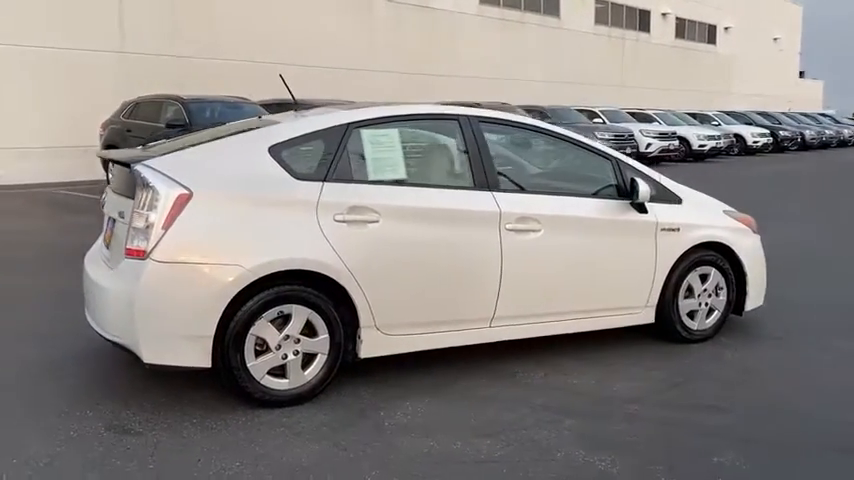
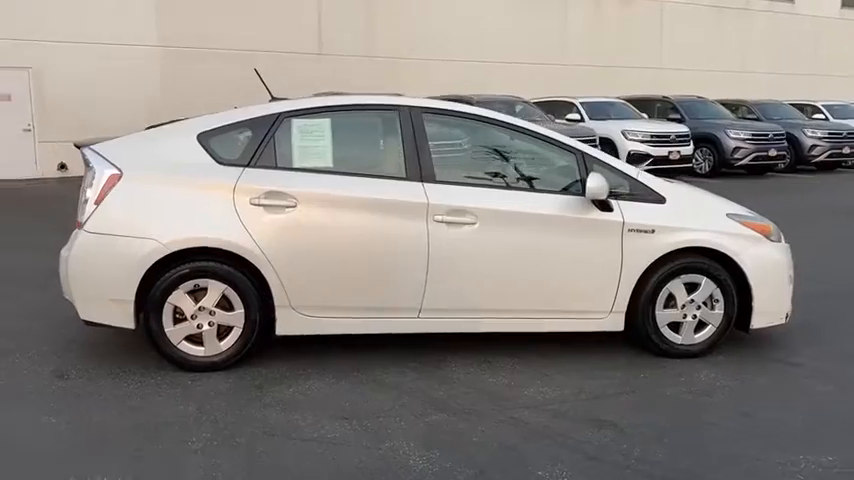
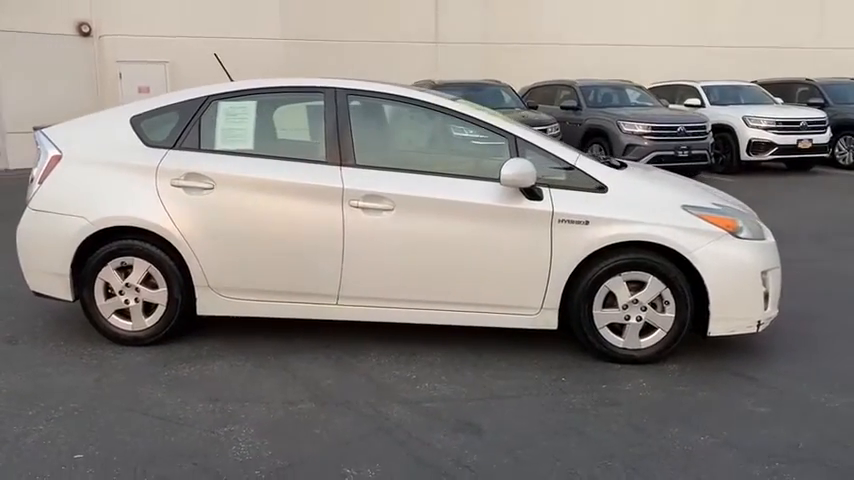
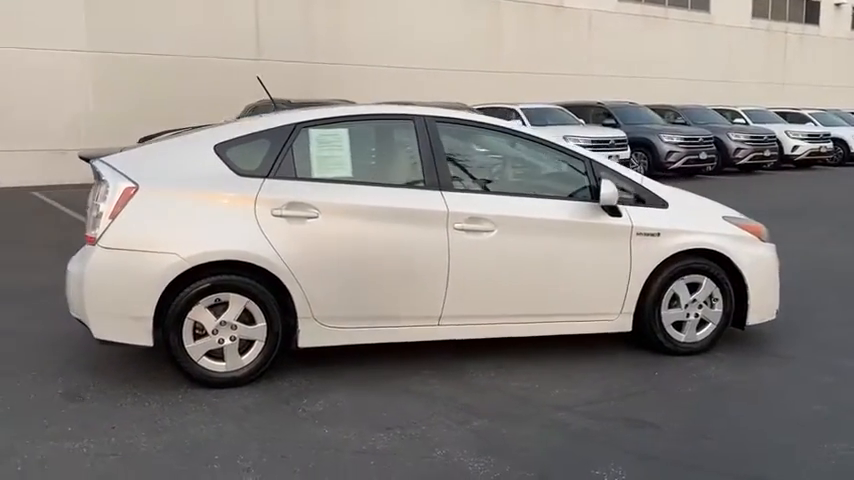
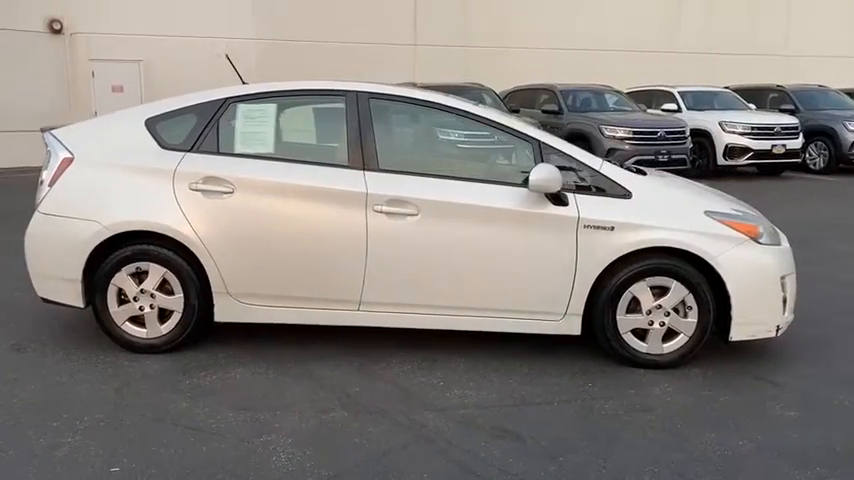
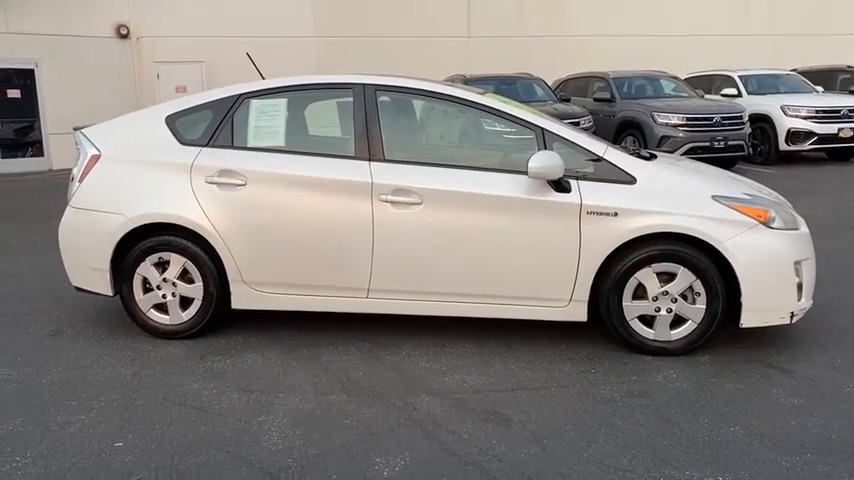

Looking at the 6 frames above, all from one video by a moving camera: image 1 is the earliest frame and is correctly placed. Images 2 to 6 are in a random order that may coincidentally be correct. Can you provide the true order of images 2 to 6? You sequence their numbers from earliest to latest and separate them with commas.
4, 2, 5, 3, 6
